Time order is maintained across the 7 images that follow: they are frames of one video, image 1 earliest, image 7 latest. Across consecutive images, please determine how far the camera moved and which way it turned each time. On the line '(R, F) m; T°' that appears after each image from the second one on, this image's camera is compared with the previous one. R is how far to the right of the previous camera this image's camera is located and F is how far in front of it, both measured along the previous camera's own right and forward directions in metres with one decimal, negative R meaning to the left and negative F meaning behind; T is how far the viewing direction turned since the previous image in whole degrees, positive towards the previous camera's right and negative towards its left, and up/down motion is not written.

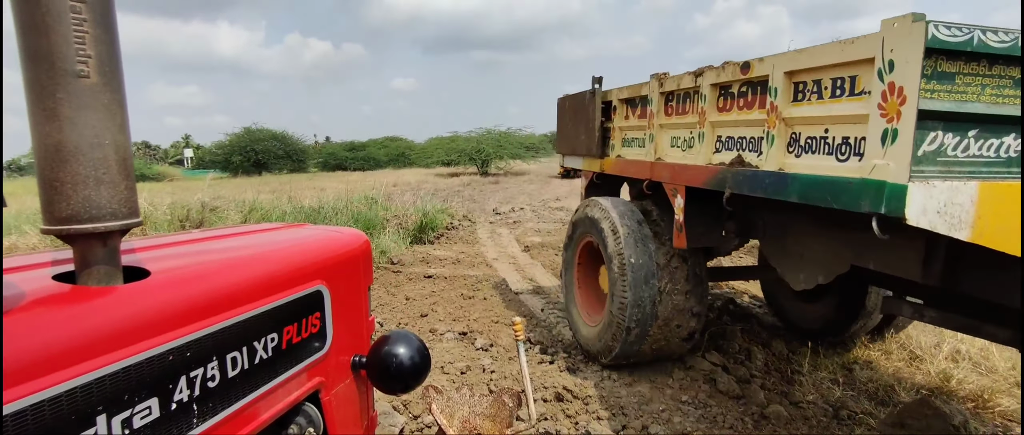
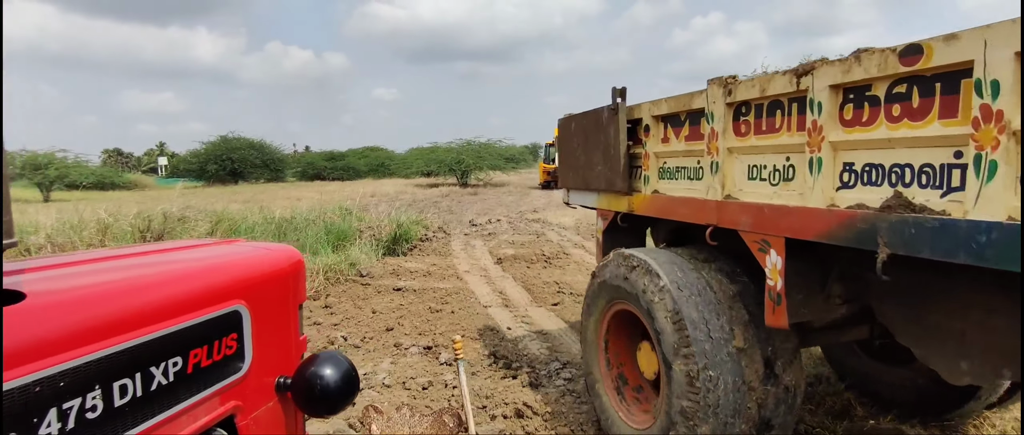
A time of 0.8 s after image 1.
(+0.1, 0.0) m; +2°
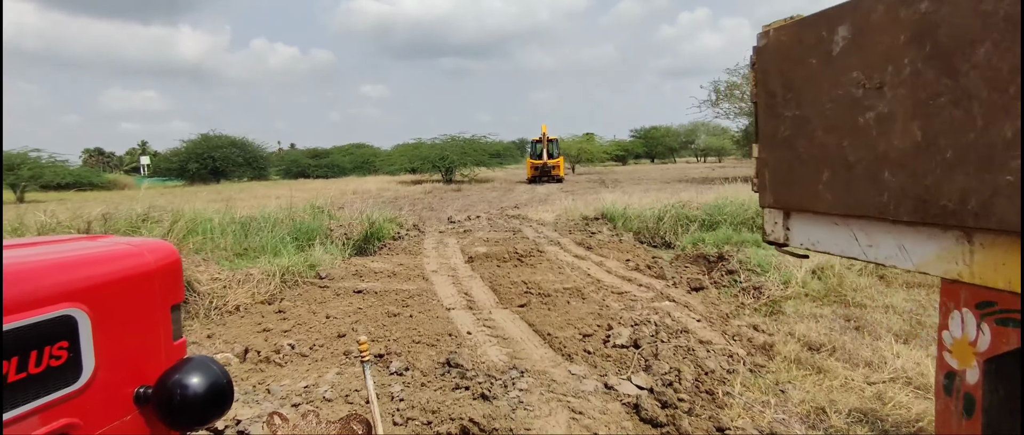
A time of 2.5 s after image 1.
(+0.3, +0.3) m; +1°
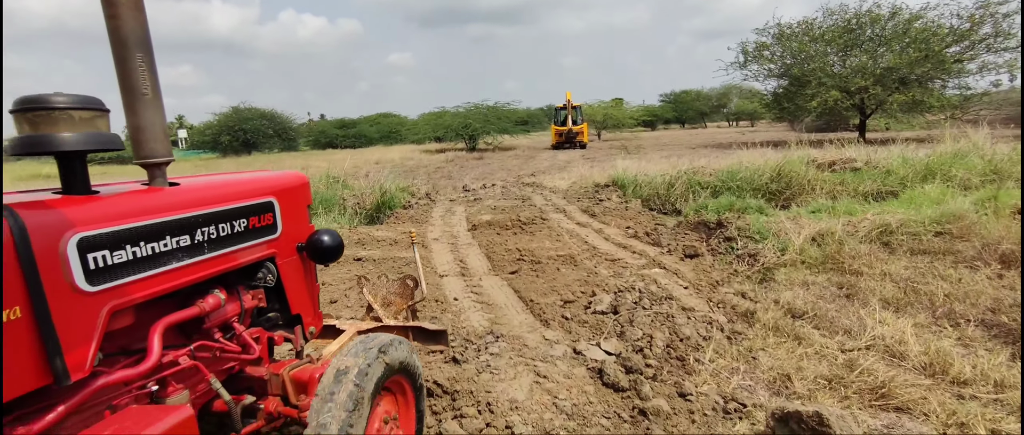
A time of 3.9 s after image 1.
(+0.4, 0.0) m; -3°
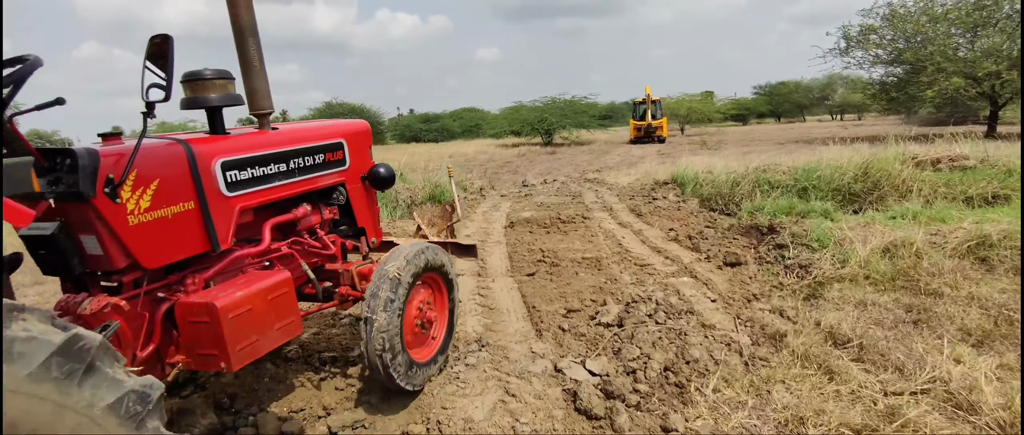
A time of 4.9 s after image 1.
(+0.6, +0.4) m; -9°
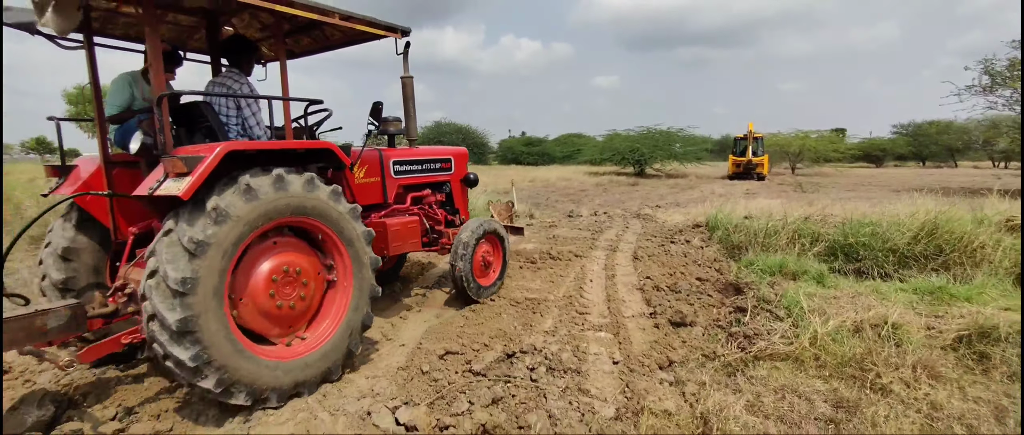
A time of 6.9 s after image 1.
(+1.5, +0.3) m; -12°
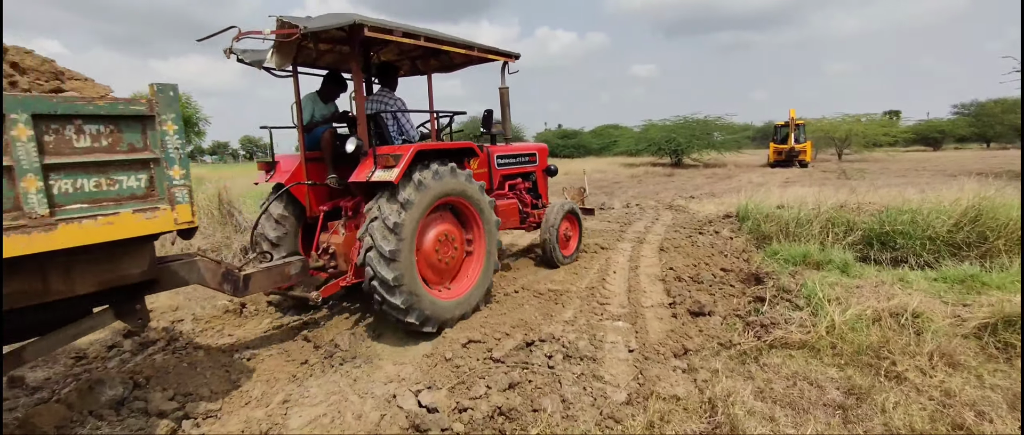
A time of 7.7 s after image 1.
(+0.2, -0.2) m; -4°
